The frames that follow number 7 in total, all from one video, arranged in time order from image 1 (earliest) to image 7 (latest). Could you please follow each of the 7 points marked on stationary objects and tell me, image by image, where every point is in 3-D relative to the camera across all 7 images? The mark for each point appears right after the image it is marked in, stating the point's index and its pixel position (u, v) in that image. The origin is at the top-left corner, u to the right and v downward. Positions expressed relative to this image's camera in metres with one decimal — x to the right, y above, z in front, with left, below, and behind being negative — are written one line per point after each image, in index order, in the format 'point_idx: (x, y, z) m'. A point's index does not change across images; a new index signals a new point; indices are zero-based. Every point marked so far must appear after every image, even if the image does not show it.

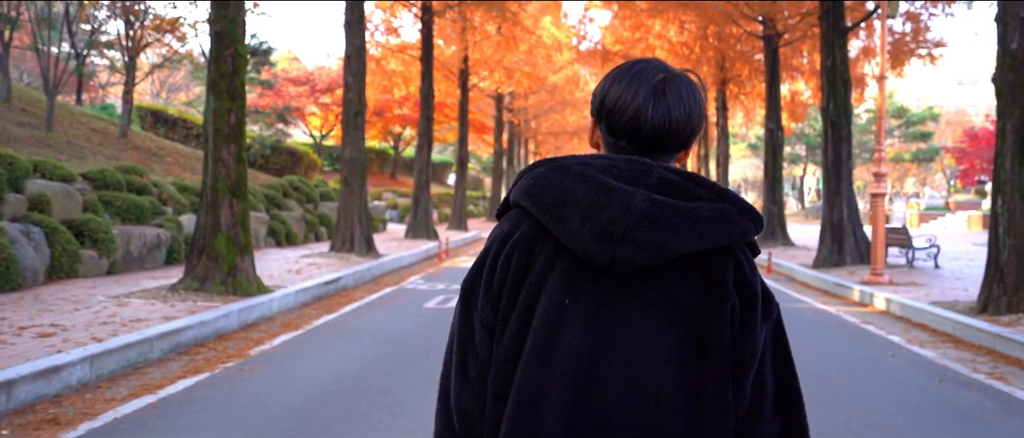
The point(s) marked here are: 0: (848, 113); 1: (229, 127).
0: (+6.7, +2.1, +18.9) m
1: (-3.6, +1.2, +11.9) m
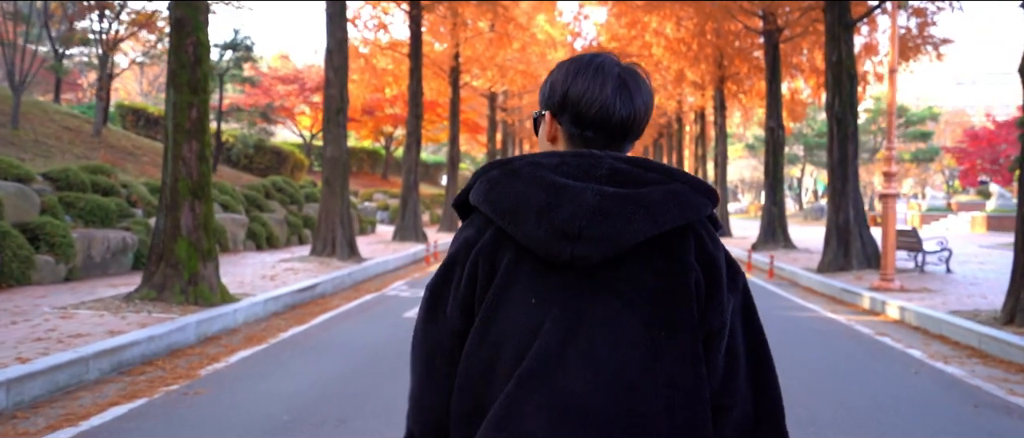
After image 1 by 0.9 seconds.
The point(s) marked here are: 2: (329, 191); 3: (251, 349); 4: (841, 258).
0: (+6.5, +2.1, +18.0) m
1: (-3.8, +1.1, +11.0) m
2: (-3.6, +0.5, +18.5) m
3: (-2.6, -1.3, +9.4) m
4: (+6.2, -0.8, +17.8) m
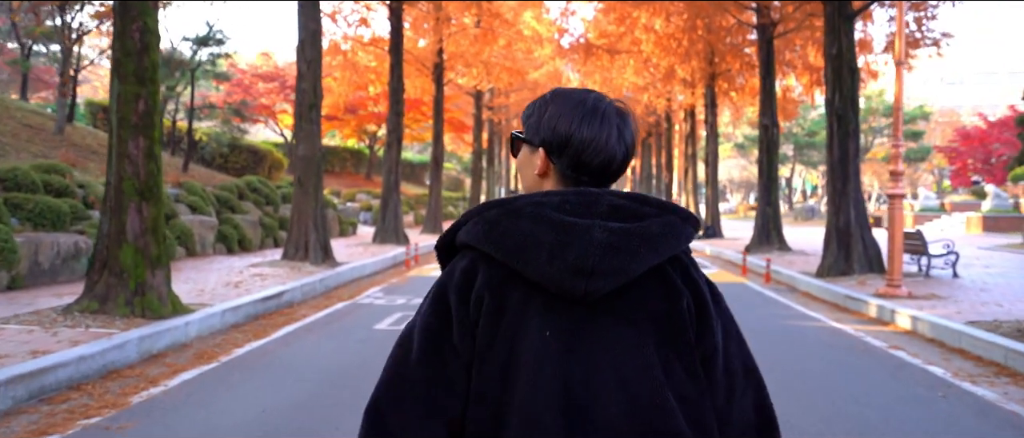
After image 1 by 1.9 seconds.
0: (+6.2, +2.1, +17.1) m
1: (-4.0, +1.1, +10.0) m
2: (-3.9, +0.5, +17.5) m
3: (-2.8, -1.3, +8.4) m
4: (+5.9, -0.8, +16.9) m
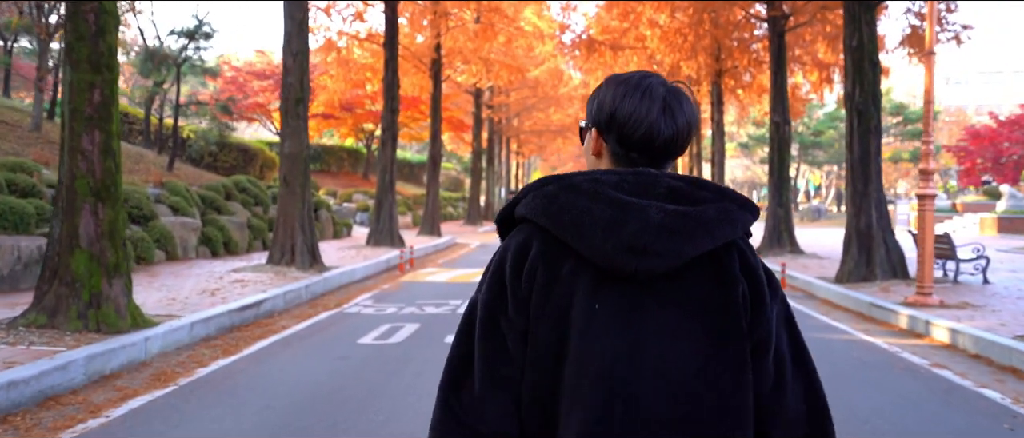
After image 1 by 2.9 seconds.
0: (+6.2, +2.0, +16.0) m
1: (-4.0, +1.1, +8.9) m
2: (-3.9, +0.5, +16.5) m
3: (-2.8, -1.4, +7.4) m
4: (+5.9, -0.8, +15.8) m
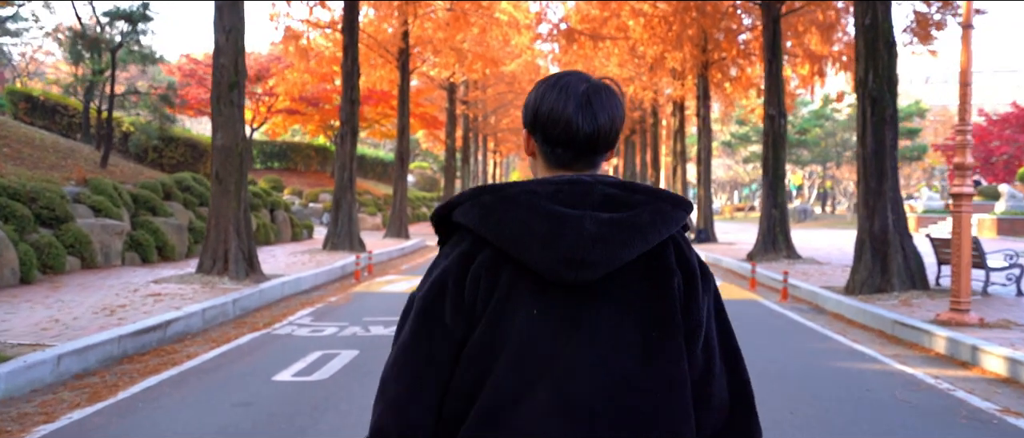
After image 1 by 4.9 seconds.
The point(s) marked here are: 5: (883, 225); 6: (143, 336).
0: (+5.7, +2.0, +14.1) m
1: (-4.3, +1.0, +6.8) m
2: (-4.4, +0.4, +14.3) m
3: (-3.1, -1.4, +5.3) m
4: (+5.4, -0.9, +13.9) m
5: (+5.5, -0.1, +14.0) m
6: (-3.7, -1.2, +9.4) m
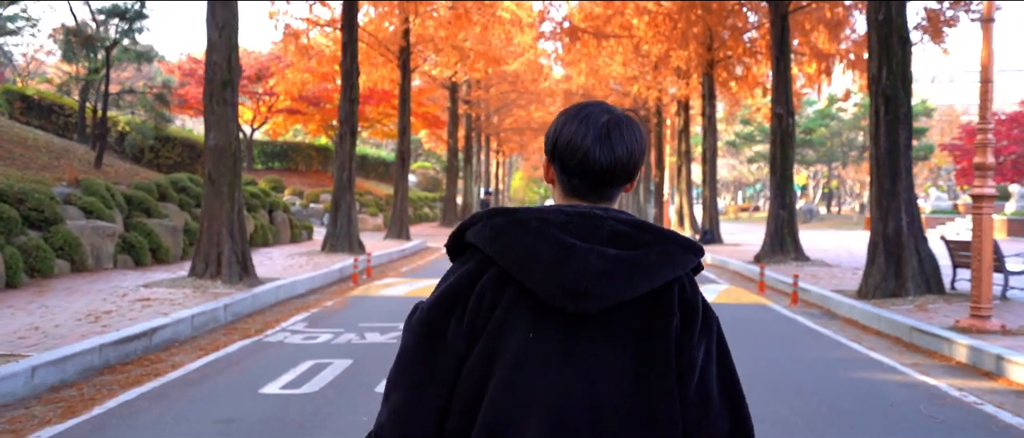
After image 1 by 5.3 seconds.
0: (+5.7, +2.0, +13.6) m
1: (-4.3, +1.0, +6.4) m
2: (-4.4, +0.4, +13.9) m
3: (-3.1, -1.4, +4.9) m
4: (+5.4, -0.9, +13.4) m
5: (+5.5, -0.1, +13.5) m
6: (-3.7, -1.2, +9.0) m
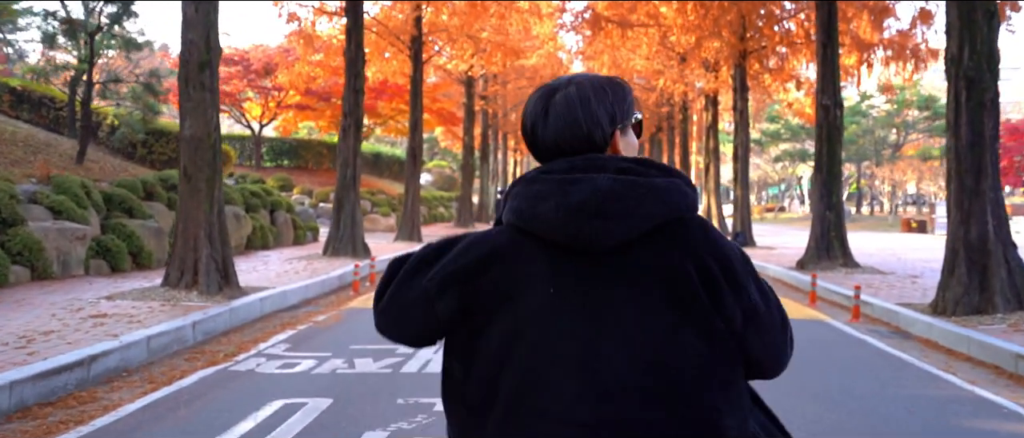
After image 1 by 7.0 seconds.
0: (+6.0, +1.9, +11.7) m
1: (-4.2, +1.0, +4.6) m
2: (-4.2, +0.4, +12.1) m
3: (-3.1, -1.5, +3.1) m
4: (+5.6, -0.9, +11.5) m
5: (+5.8, -0.2, +11.6) m
6: (-3.5, -1.2, +7.2) m
